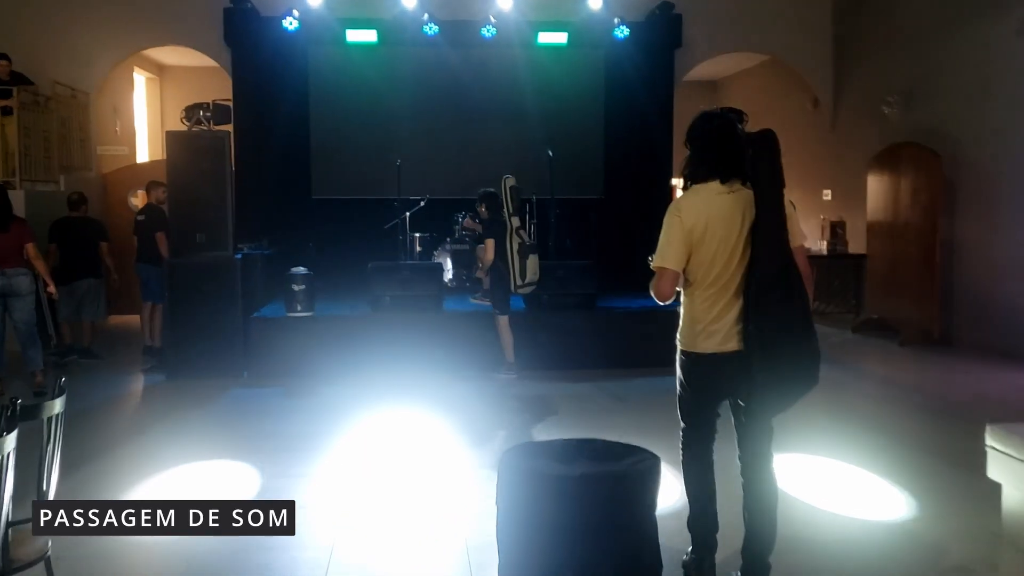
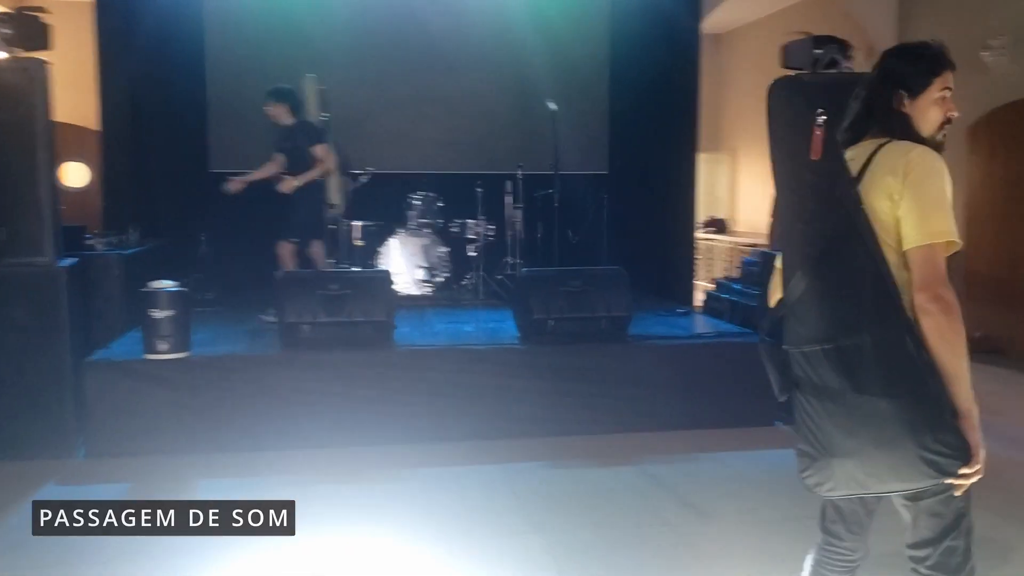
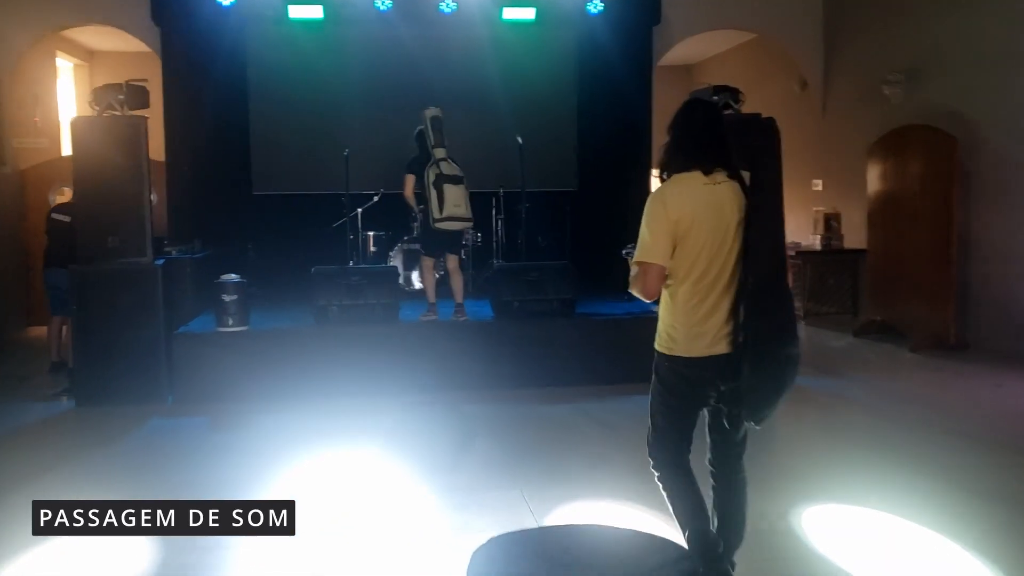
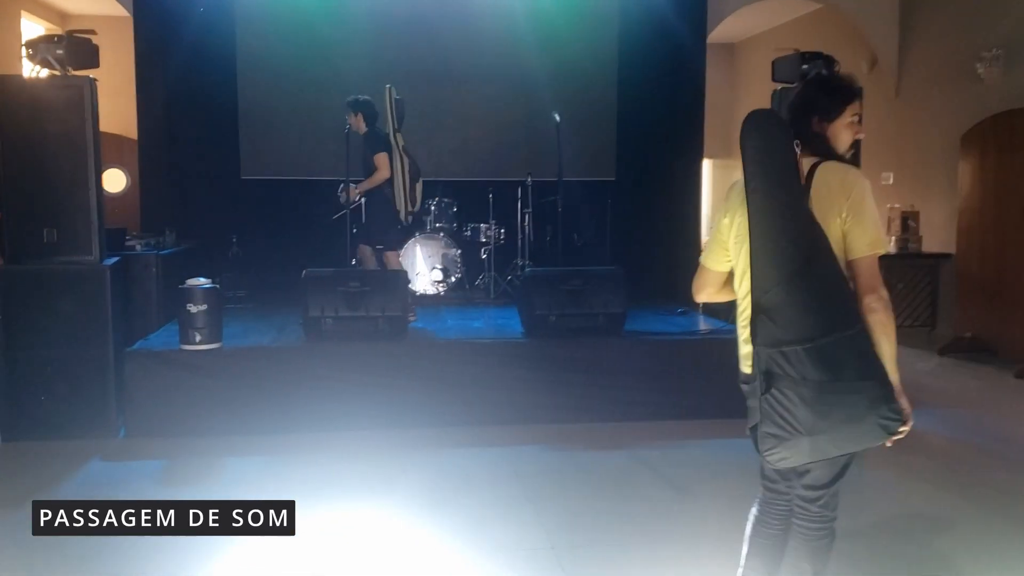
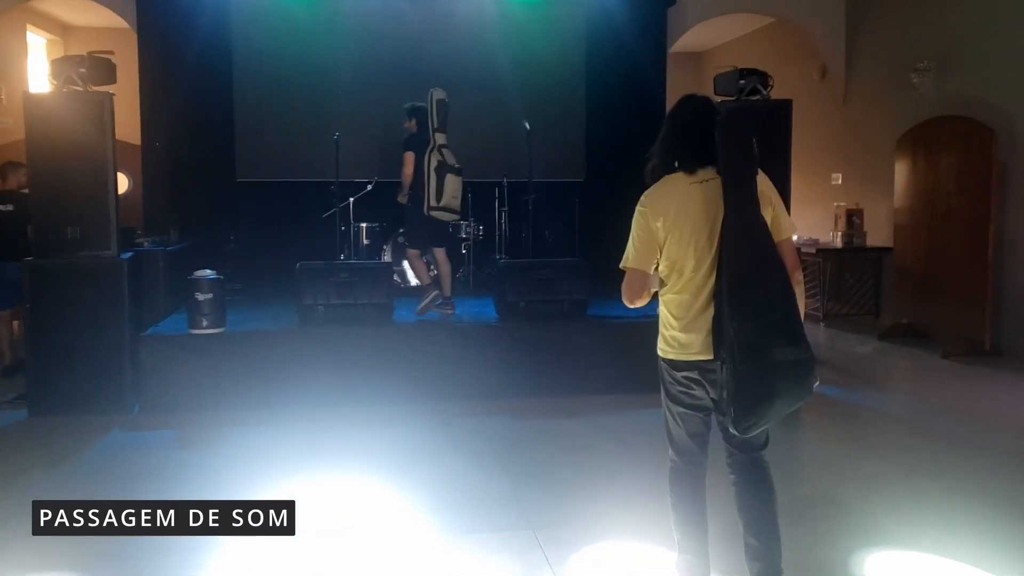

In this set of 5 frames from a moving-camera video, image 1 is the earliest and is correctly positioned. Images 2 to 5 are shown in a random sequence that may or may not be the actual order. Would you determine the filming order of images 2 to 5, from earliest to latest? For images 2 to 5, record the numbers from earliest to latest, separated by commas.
3, 5, 4, 2
